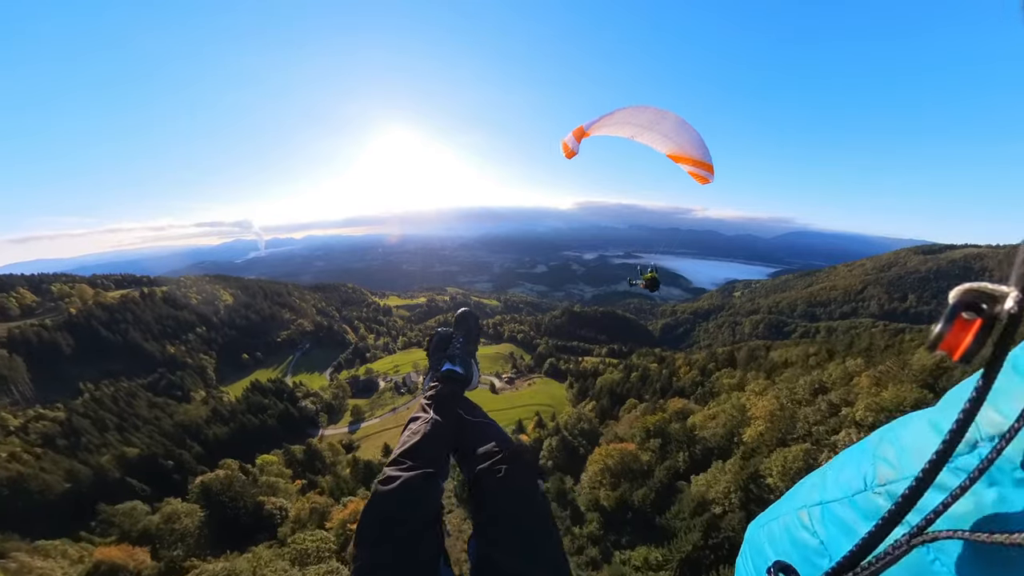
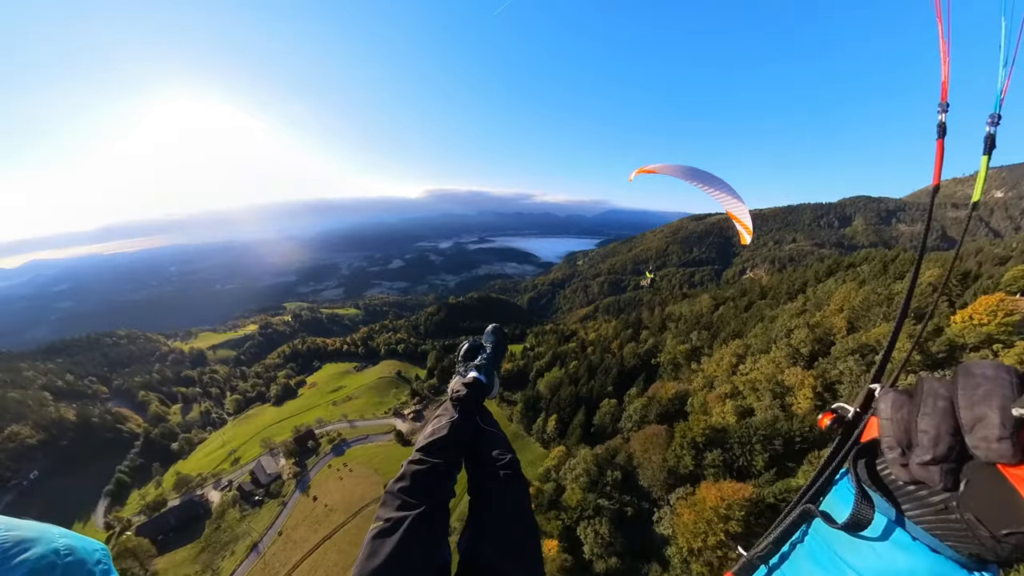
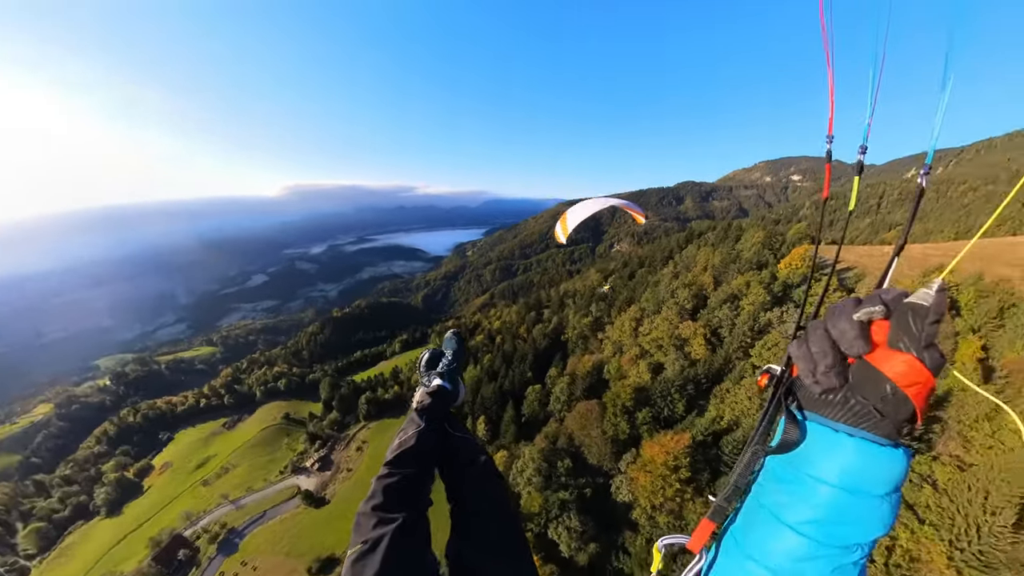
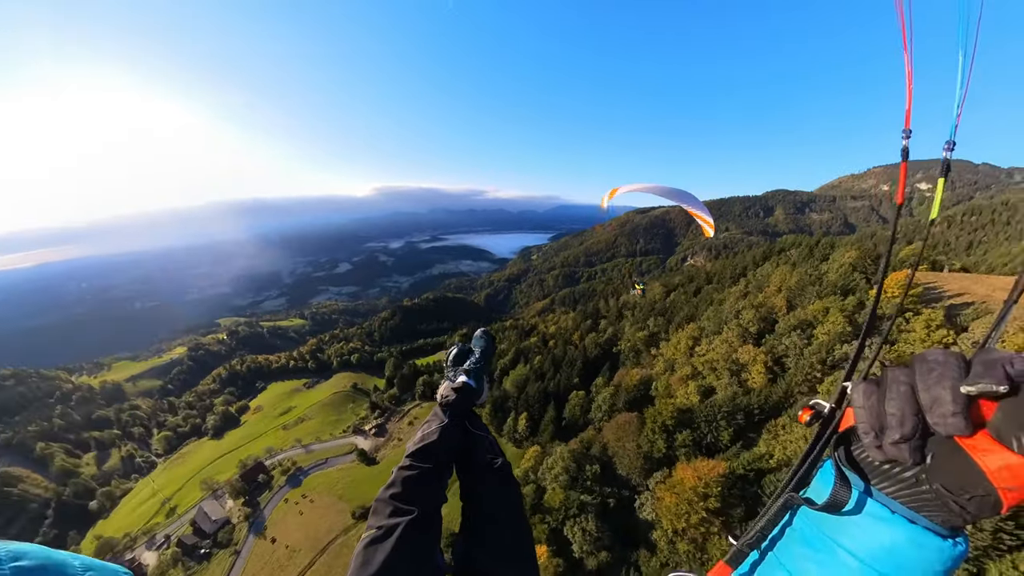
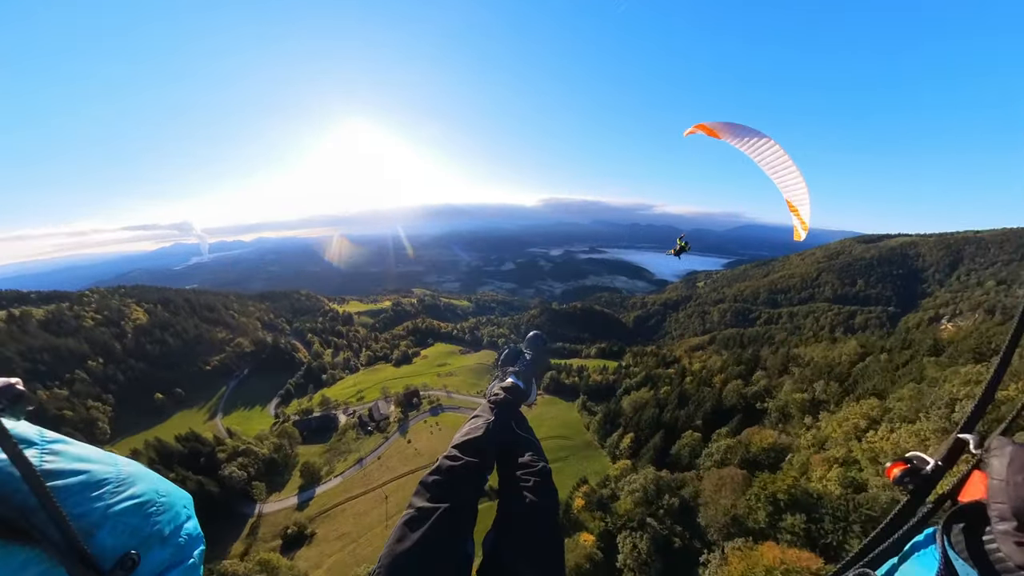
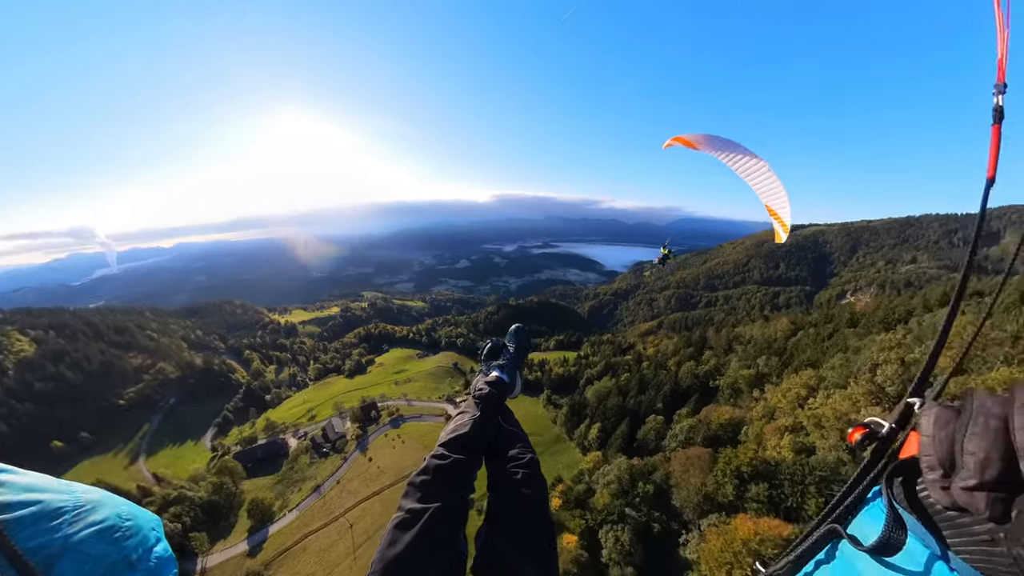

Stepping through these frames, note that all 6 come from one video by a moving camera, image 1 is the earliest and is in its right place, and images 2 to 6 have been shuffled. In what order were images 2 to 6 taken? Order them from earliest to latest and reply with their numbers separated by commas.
5, 6, 2, 4, 3
